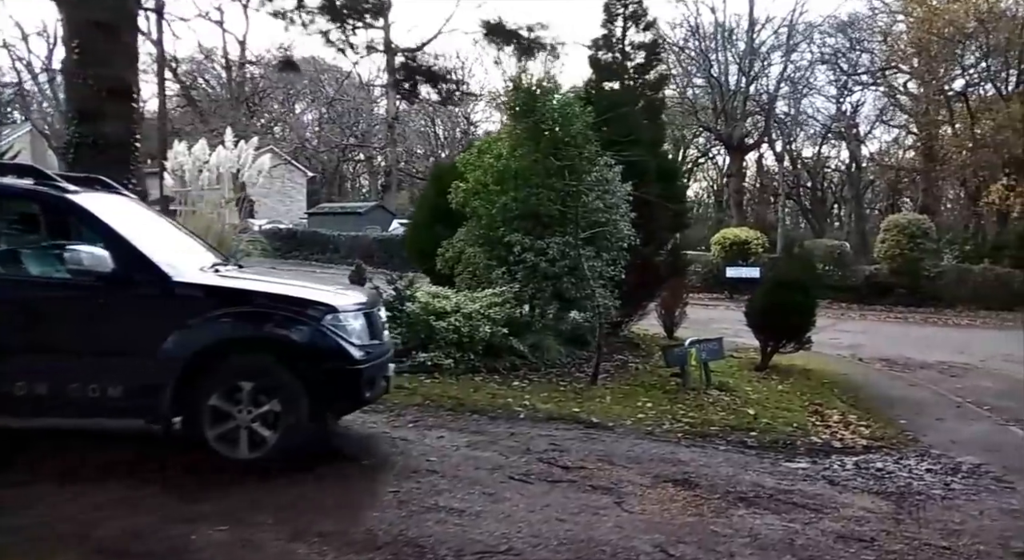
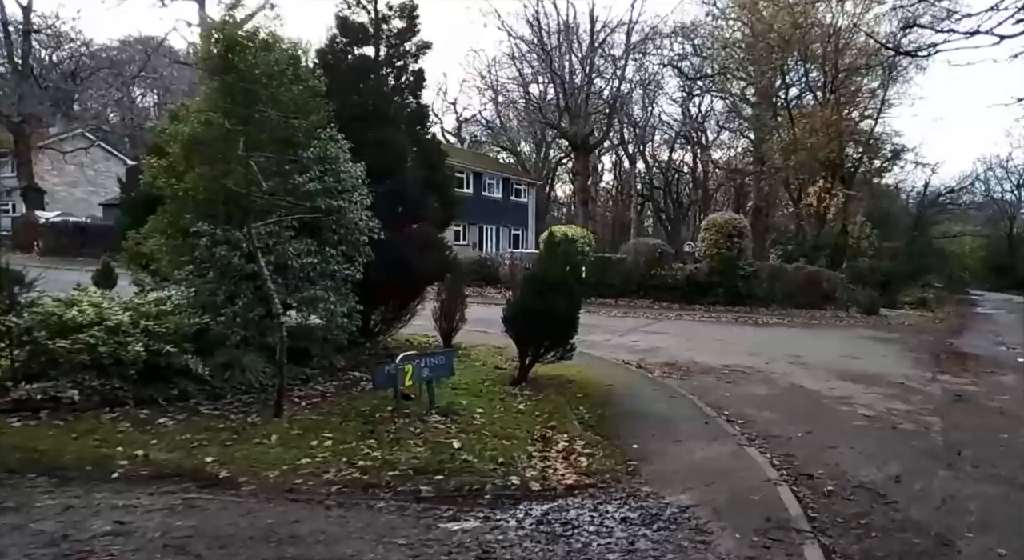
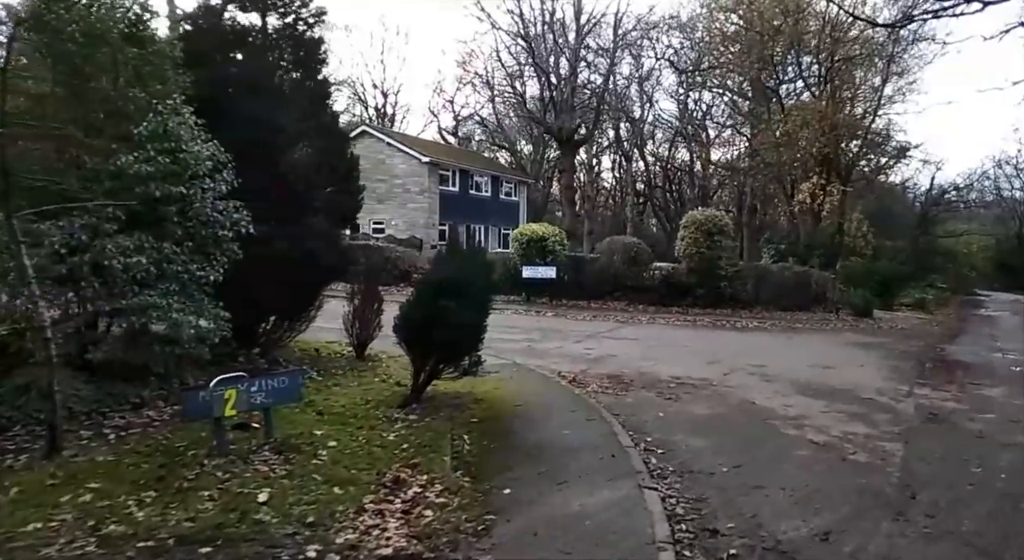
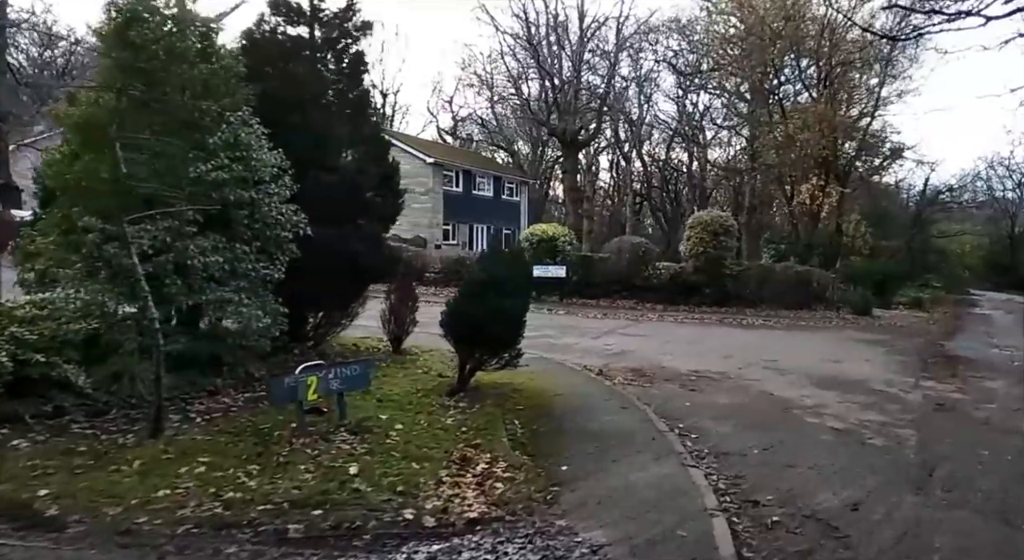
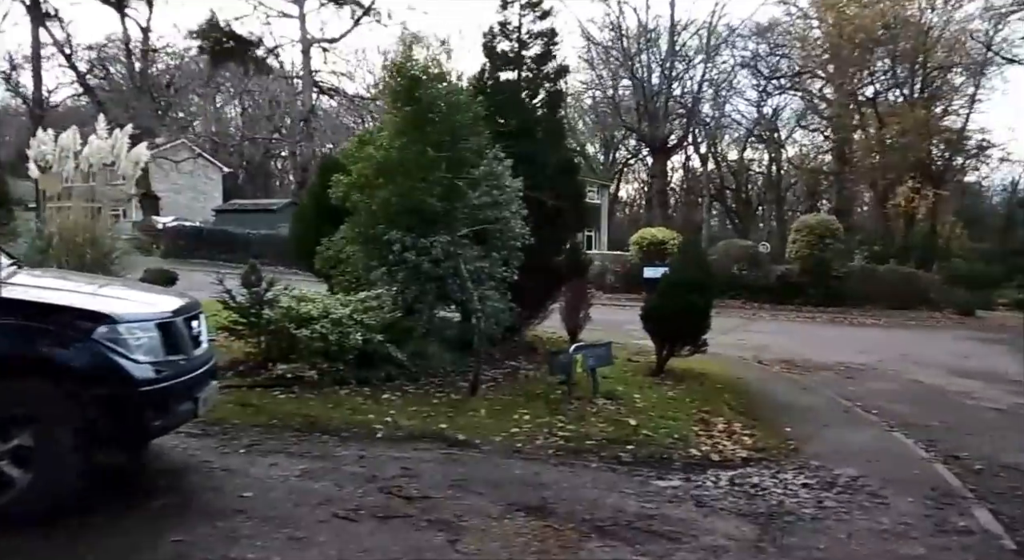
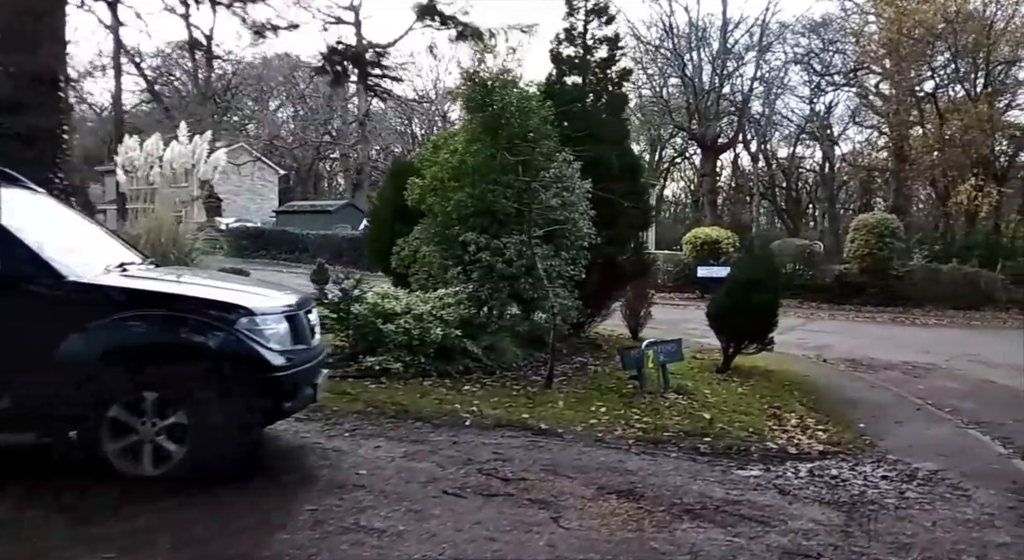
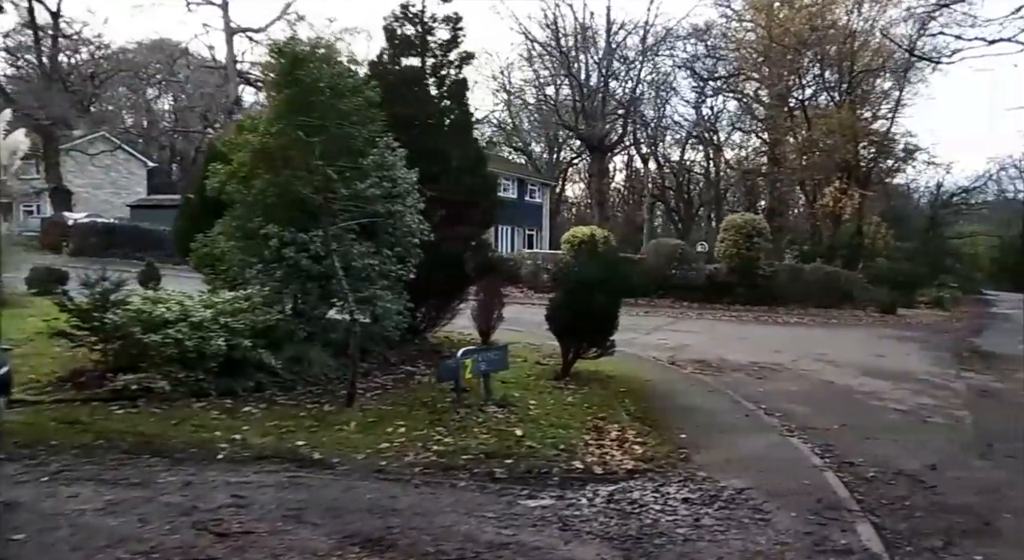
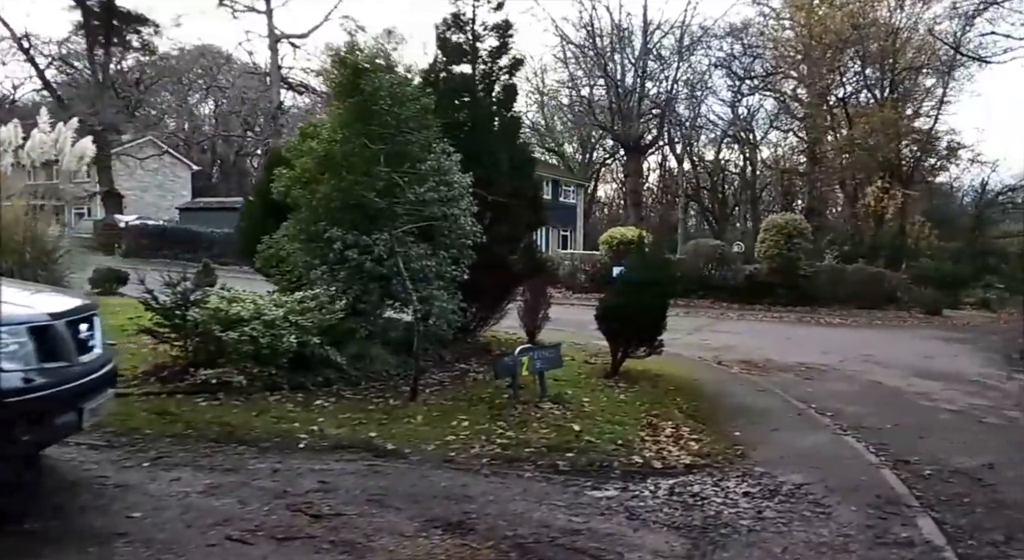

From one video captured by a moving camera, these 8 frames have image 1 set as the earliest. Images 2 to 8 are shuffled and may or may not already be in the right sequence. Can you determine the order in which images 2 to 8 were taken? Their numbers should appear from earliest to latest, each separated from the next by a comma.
6, 5, 8, 7, 2, 4, 3
